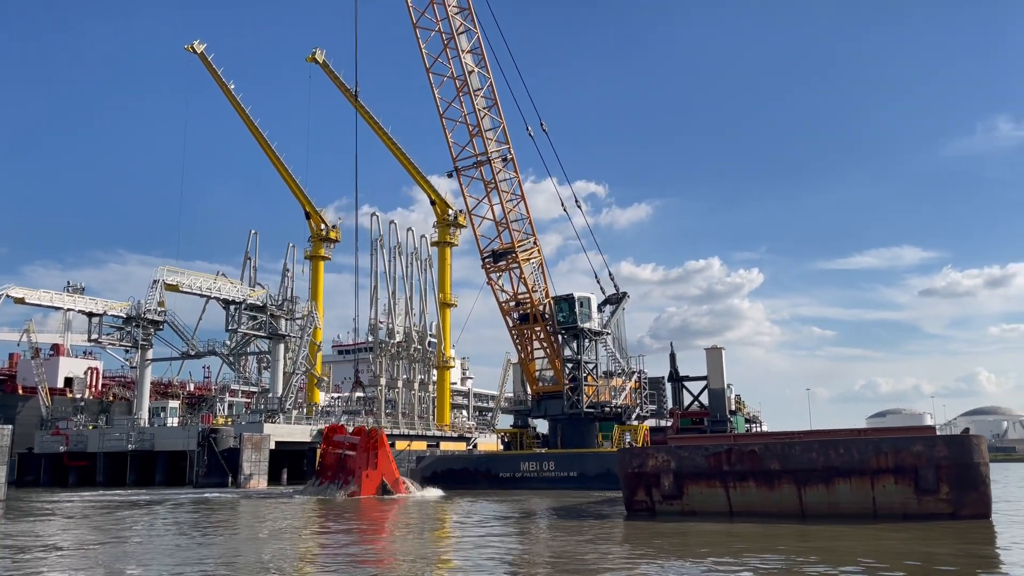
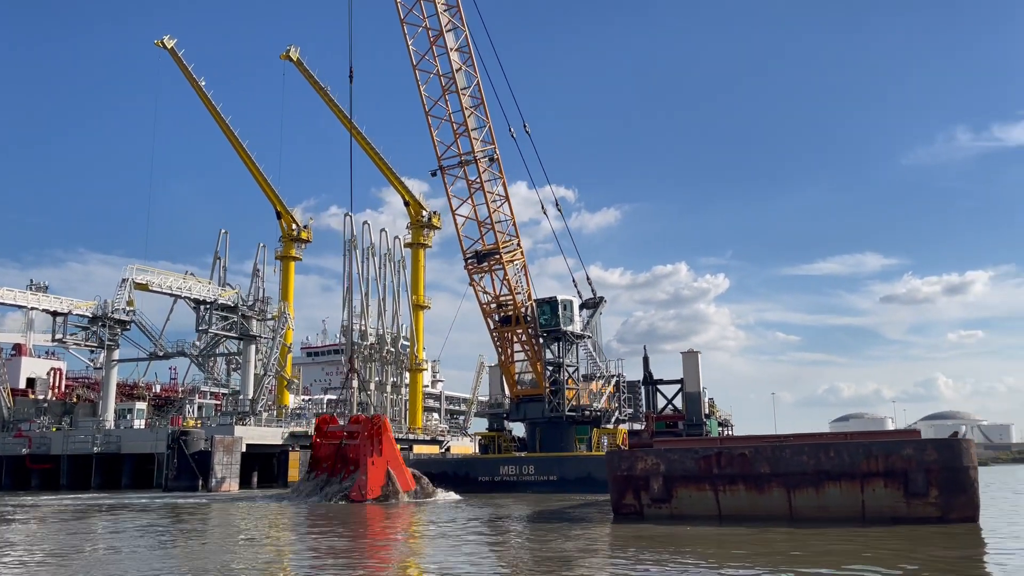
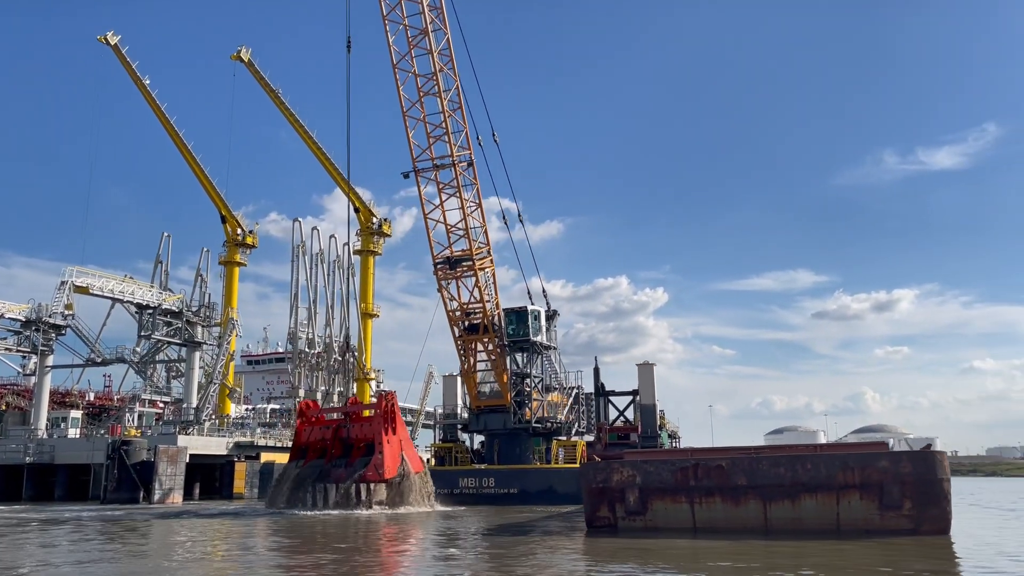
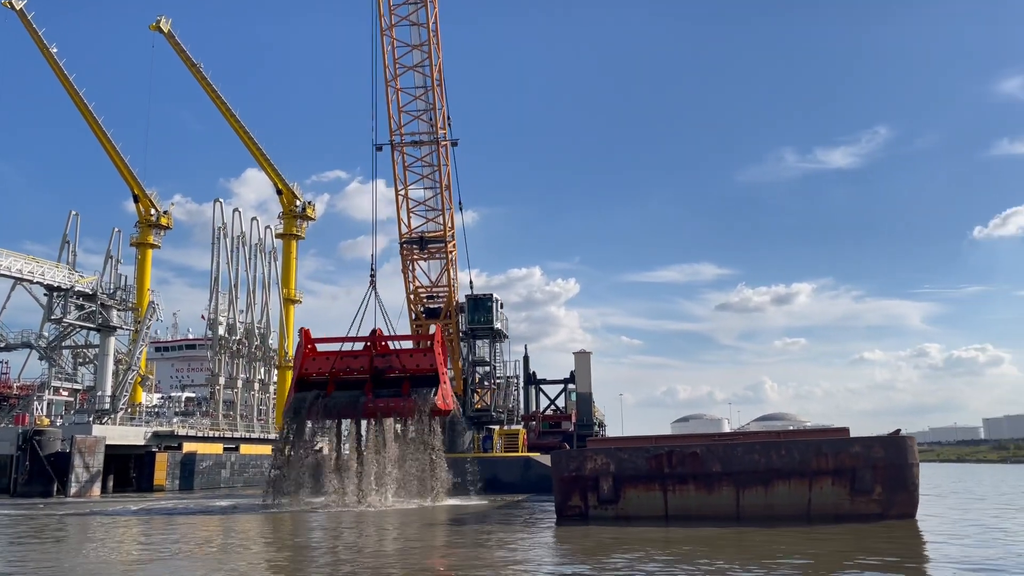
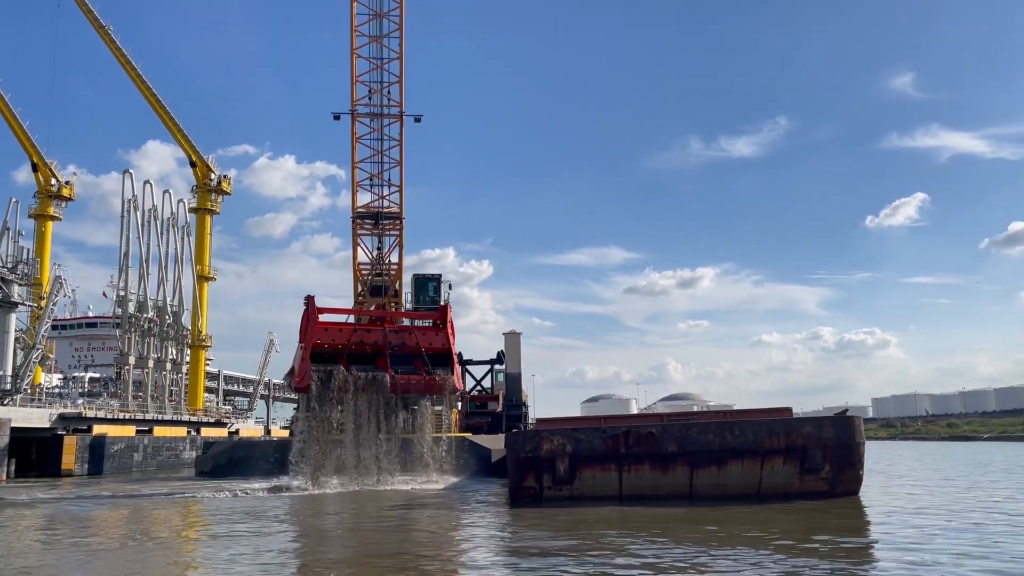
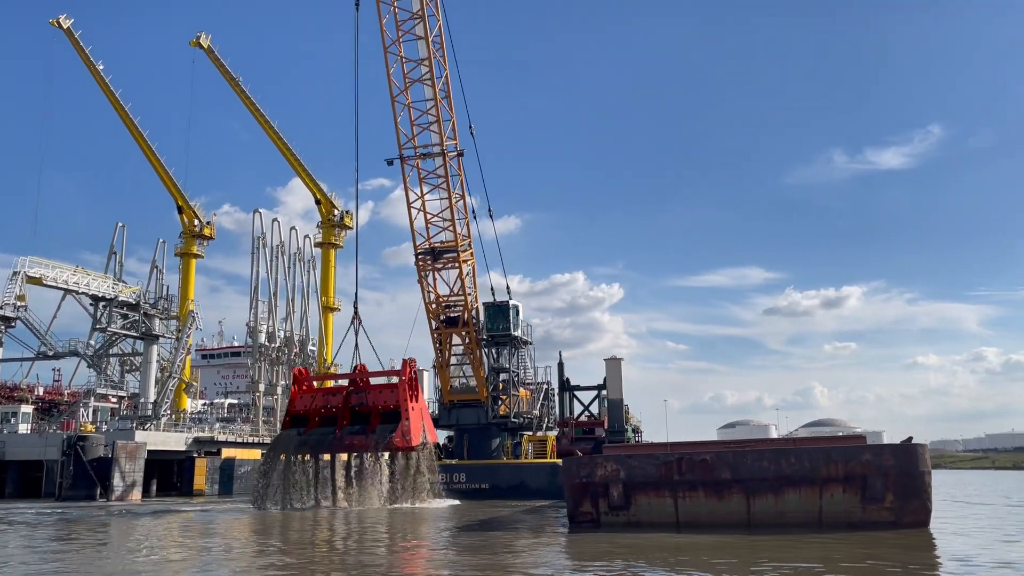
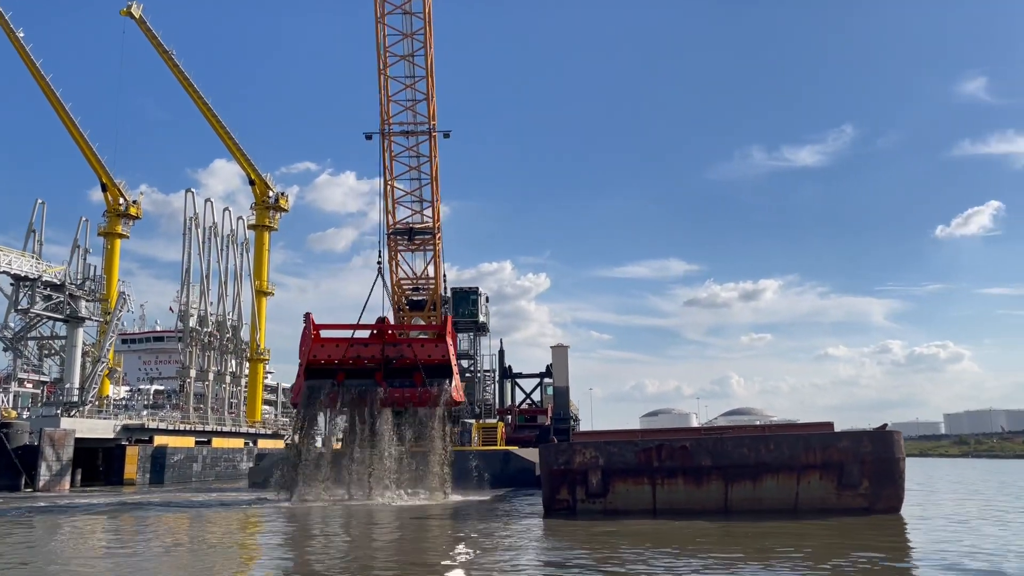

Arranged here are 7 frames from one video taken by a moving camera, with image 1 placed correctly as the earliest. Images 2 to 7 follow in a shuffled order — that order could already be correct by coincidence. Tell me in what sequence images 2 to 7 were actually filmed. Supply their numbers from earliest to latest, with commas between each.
2, 3, 6, 4, 7, 5
